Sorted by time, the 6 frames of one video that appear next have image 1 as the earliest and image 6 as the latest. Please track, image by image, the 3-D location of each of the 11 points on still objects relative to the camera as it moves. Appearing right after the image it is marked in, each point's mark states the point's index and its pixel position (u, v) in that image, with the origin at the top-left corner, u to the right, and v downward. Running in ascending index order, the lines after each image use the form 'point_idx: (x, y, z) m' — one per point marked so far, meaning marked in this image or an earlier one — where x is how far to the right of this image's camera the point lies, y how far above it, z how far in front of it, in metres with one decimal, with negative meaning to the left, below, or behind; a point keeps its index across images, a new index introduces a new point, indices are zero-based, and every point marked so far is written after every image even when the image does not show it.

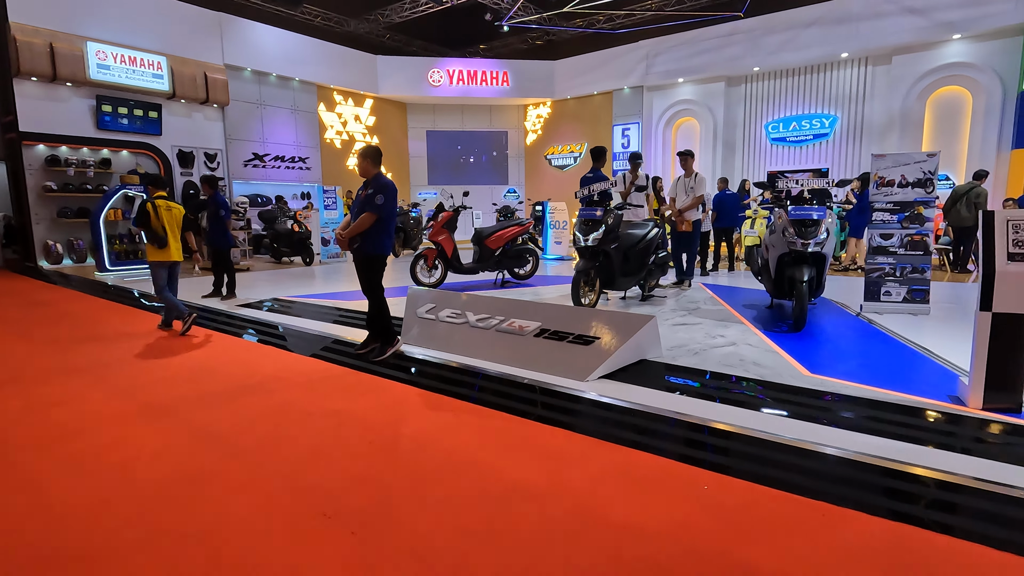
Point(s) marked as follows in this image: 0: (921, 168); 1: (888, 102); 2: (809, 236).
0: (+3.5, +1.0, +4.5) m
1: (+7.5, +3.7, +10.7) m
2: (+2.0, +0.4, +3.6) m
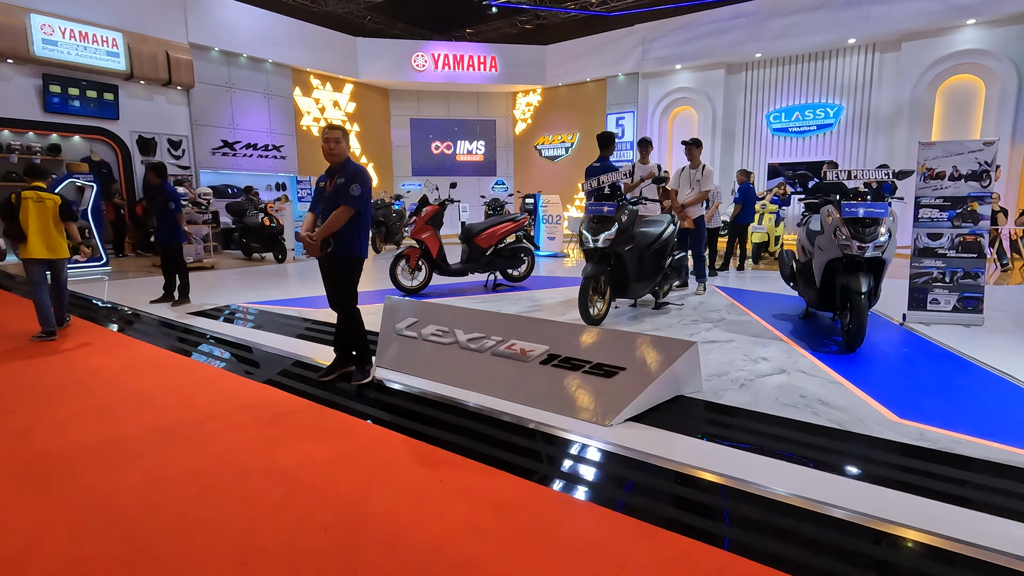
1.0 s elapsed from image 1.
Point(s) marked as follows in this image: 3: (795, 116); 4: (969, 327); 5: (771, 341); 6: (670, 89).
0: (+3.5, +1.0, +4.0) m
1: (+7.3, +3.8, +10.1) m
2: (+2.0, +0.3, +3.0) m
3: (+5.9, +3.6, +11.2) m
4: (+3.4, -0.3, +3.9) m
5: (+1.6, -0.3, +3.3) m
6: (+3.6, +4.6, +12.3) m
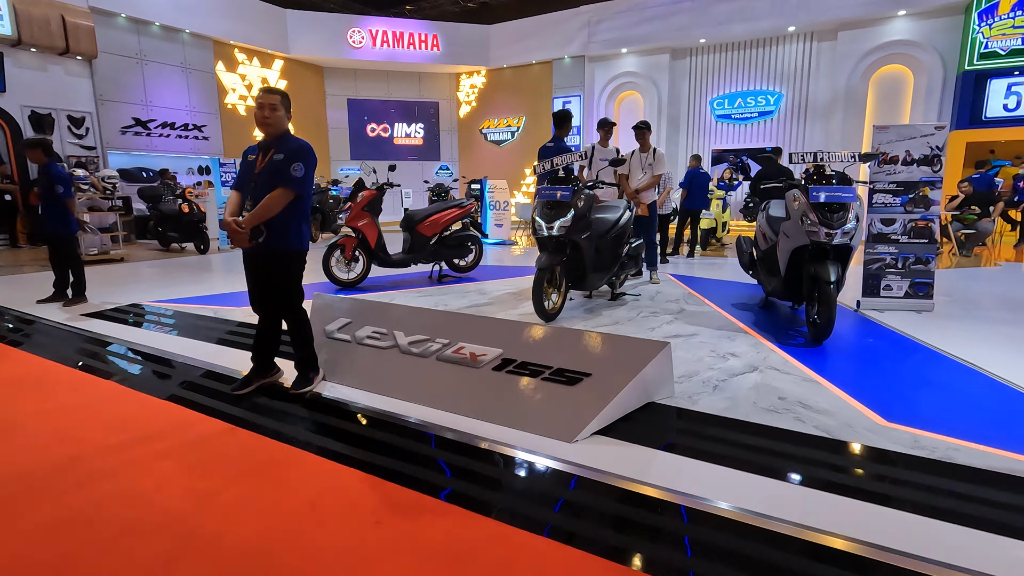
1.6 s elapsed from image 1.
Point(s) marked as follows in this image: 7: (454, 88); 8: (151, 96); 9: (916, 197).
0: (+3.1, +1.1, +3.9) m
1: (+6.3, +4.1, +10.4) m
2: (+1.7, +0.3, +2.8) m
3: (+4.8, +3.9, +11.3) m
4: (+3.0, -0.2, +3.9) m
5: (+1.3, -0.3, +3.1) m
6: (+2.4, +4.9, +12.2) m
7: (-1.5, +5.3, +14.2) m
8: (-6.9, +3.6, +10.1) m
9: (+3.0, +0.7, +4.0) m
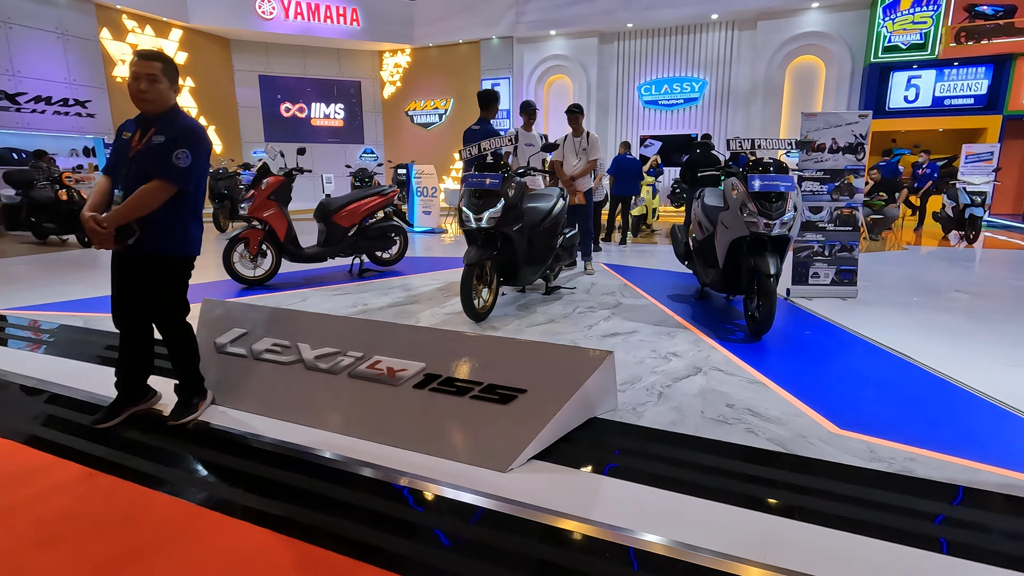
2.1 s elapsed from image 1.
0: (+2.5, +1.2, +4.0) m
1: (+4.8, +4.4, +10.7) m
2: (+1.3, +0.4, +2.7) m
3: (+3.2, +4.2, +11.4) m
4: (+2.5, -0.1, +4.0) m
5: (+0.9, -0.2, +3.0) m
6: (+0.7, +5.2, +11.9) m
7: (-3.4, +5.6, +13.5) m
8: (-8.1, +3.7, +8.8) m
9: (+2.5, +0.8, +4.0) m
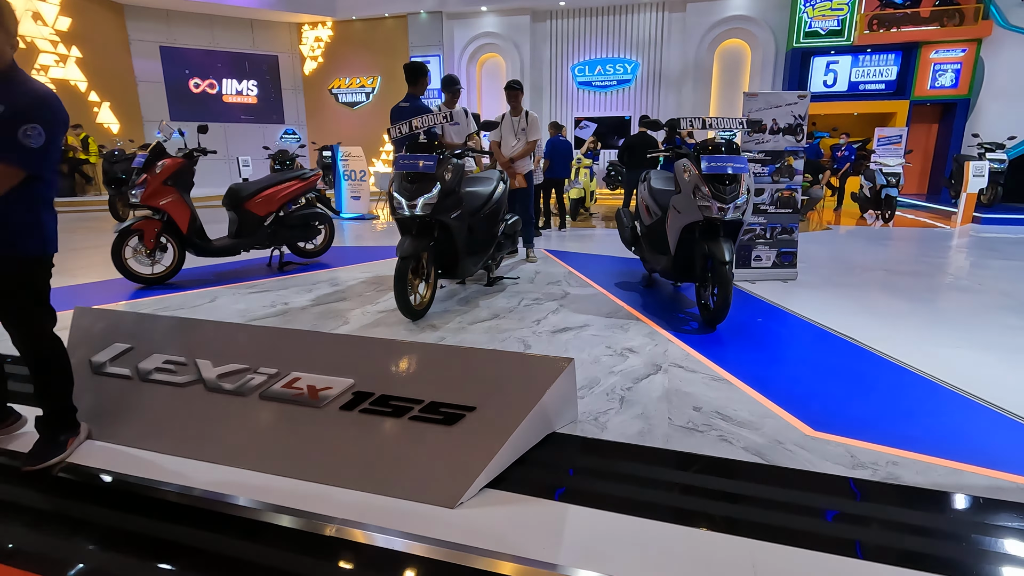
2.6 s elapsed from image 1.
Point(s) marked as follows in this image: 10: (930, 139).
0: (+2.1, +1.3, +3.9) m
1: (+3.5, +4.8, +10.8) m
2: (+1.1, +0.4, +2.6) m
3: (+1.8, +4.6, +11.3) m
4: (+2.0, 0.0, +4.0) m
5: (+0.6, -0.2, +2.8) m
6: (-0.8, +5.5, +11.5) m
7: (-5.1, +5.8, +12.5) m
8: (-9.2, +3.6, +7.4) m
9: (+2.0, +0.9, +4.0) m
10: (+8.8, +3.1, +11.2) m
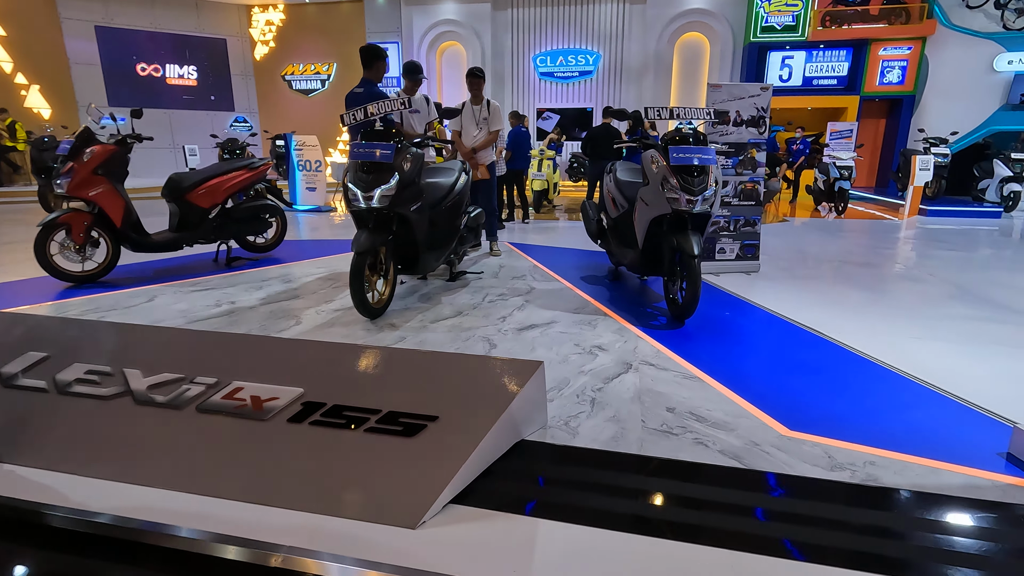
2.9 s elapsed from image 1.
0: (+1.8, +1.4, +3.9) m
1: (+2.7, +5.0, +10.8) m
2: (+0.9, +0.5, +2.5) m
3: (+1.0, +4.8, +11.2) m
4: (+1.8, +0.1, +4.0) m
5: (+0.4, -0.2, +2.7) m
6: (-1.6, +5.6, +11.2) m
7: (-6.0, +5.9, +12.0) m
8: (-9.7, +3.6, +6.6) m
9: (+1.7, +1.0, +4.0) m
10: (+8.0, +3.4, +11.6) m
